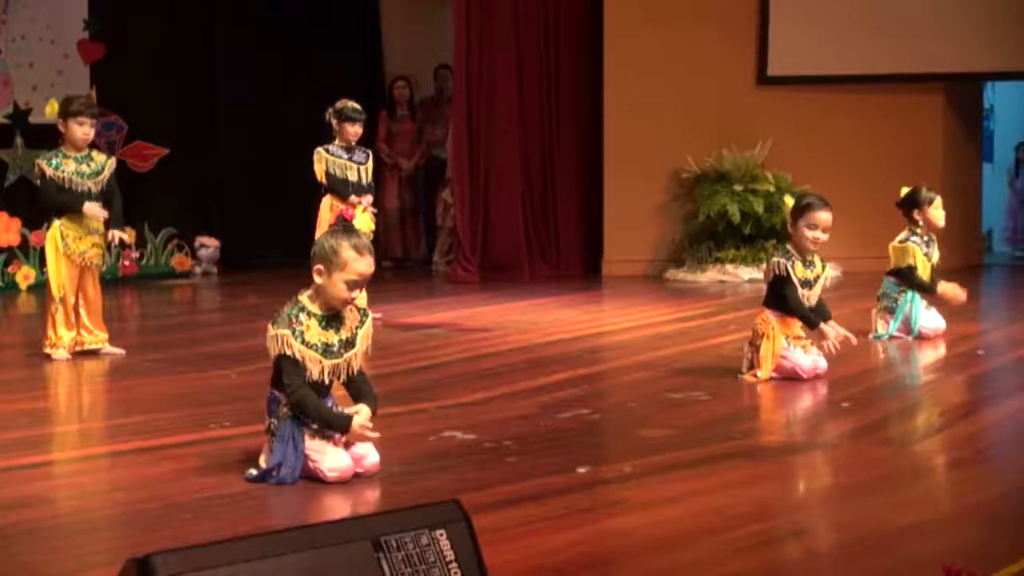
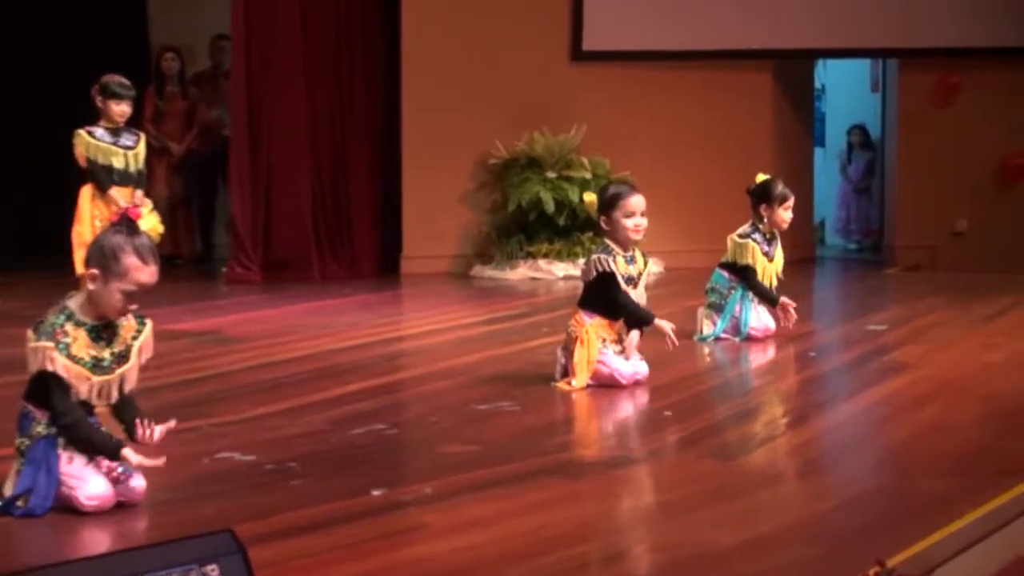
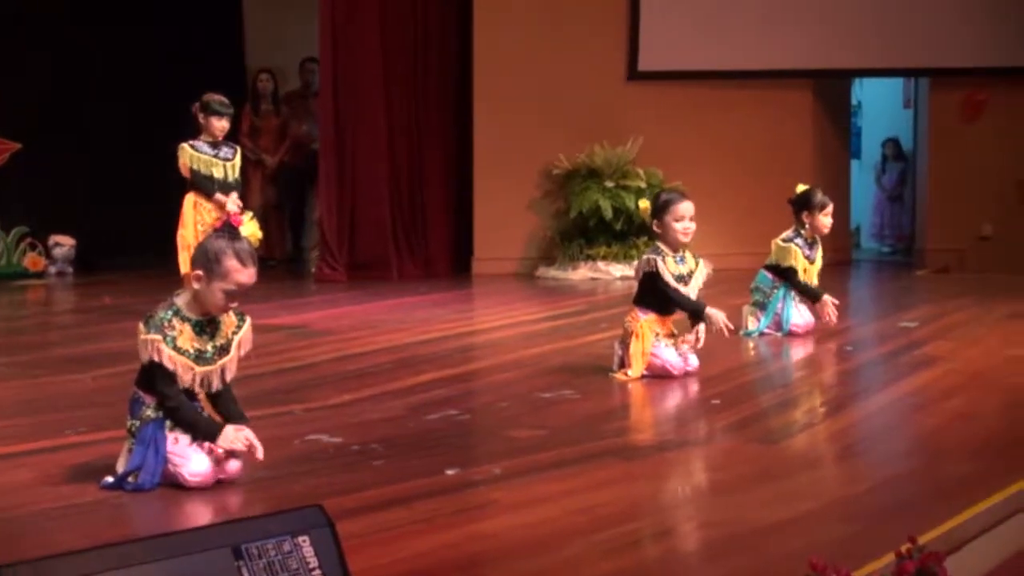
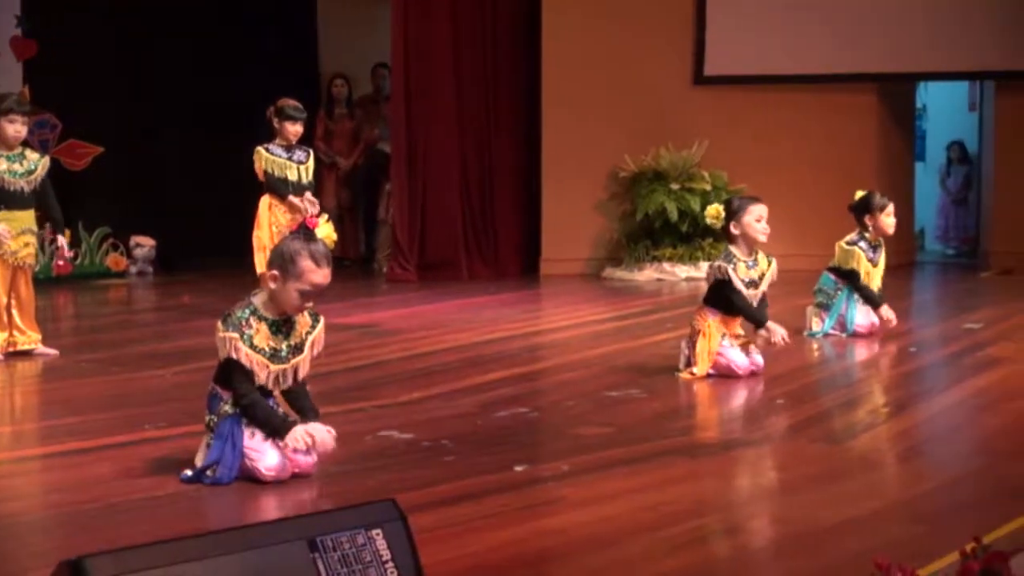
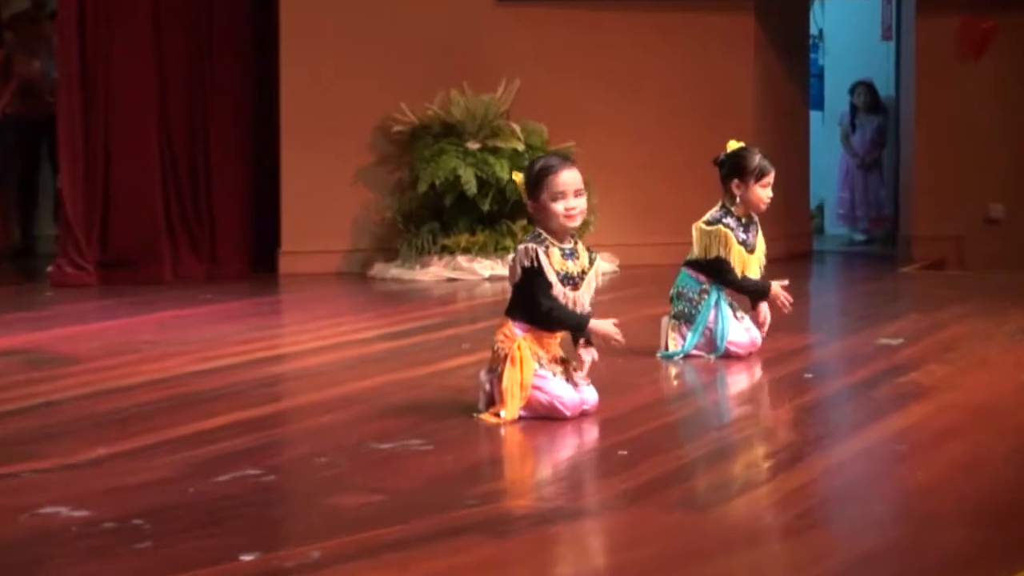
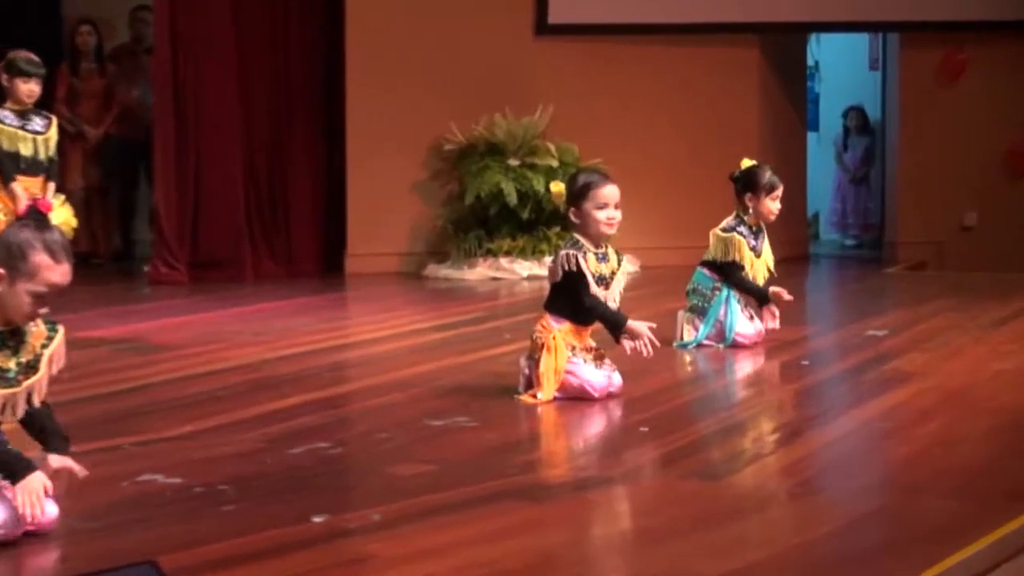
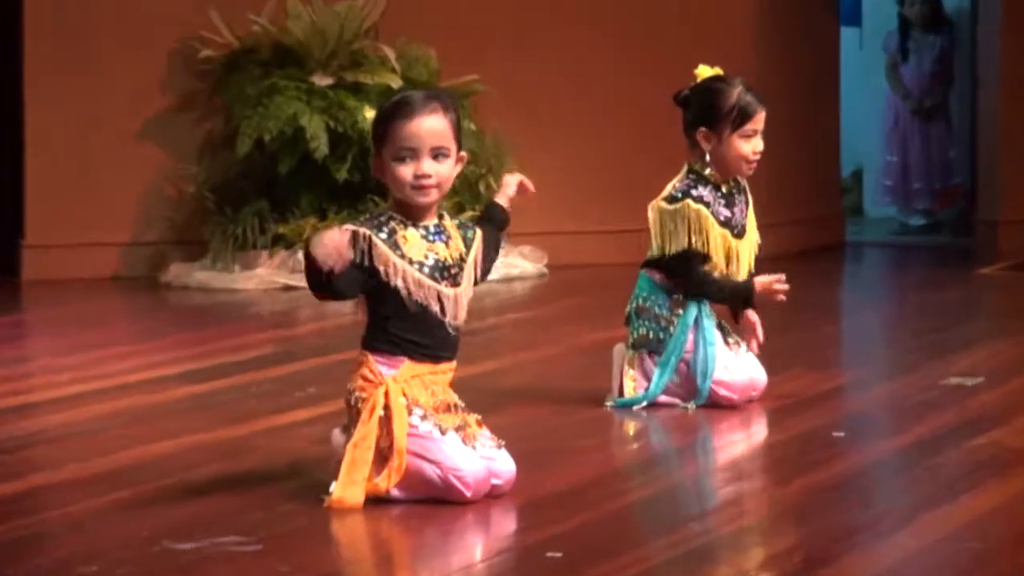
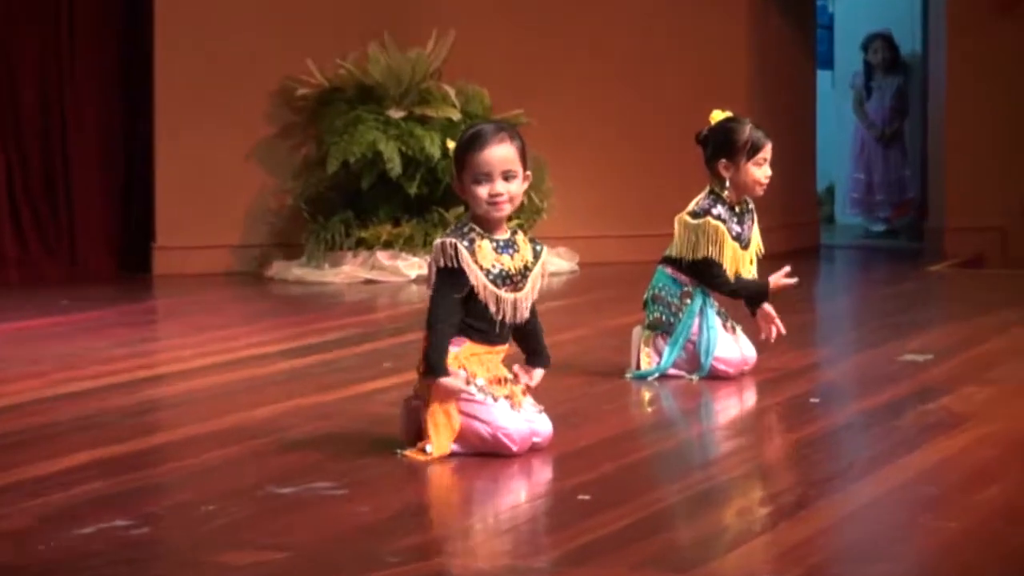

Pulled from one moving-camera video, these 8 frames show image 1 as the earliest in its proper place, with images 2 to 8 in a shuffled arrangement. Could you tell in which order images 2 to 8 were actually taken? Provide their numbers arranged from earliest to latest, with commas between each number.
4, 3, 2, 6, 5, 8, 7
